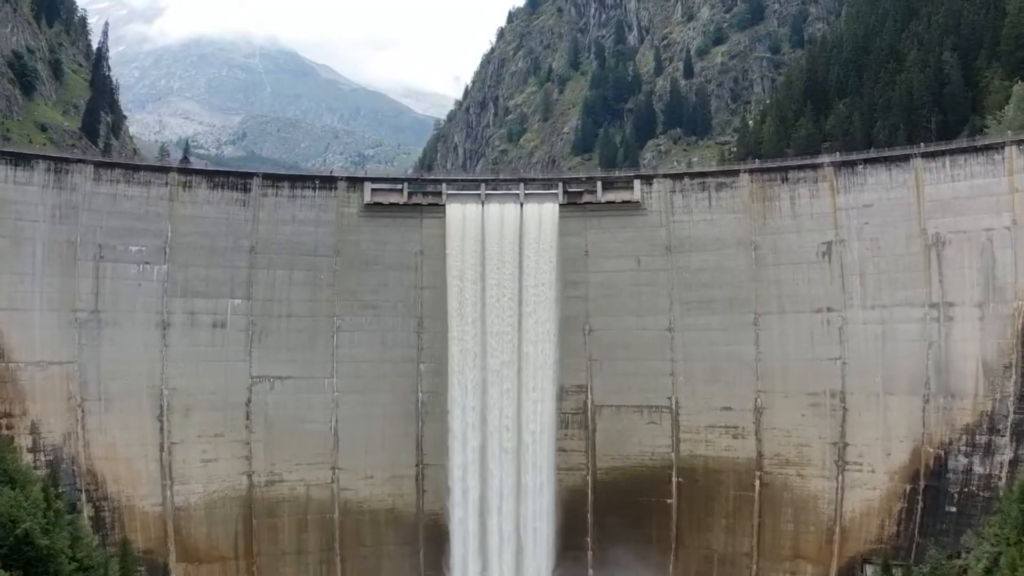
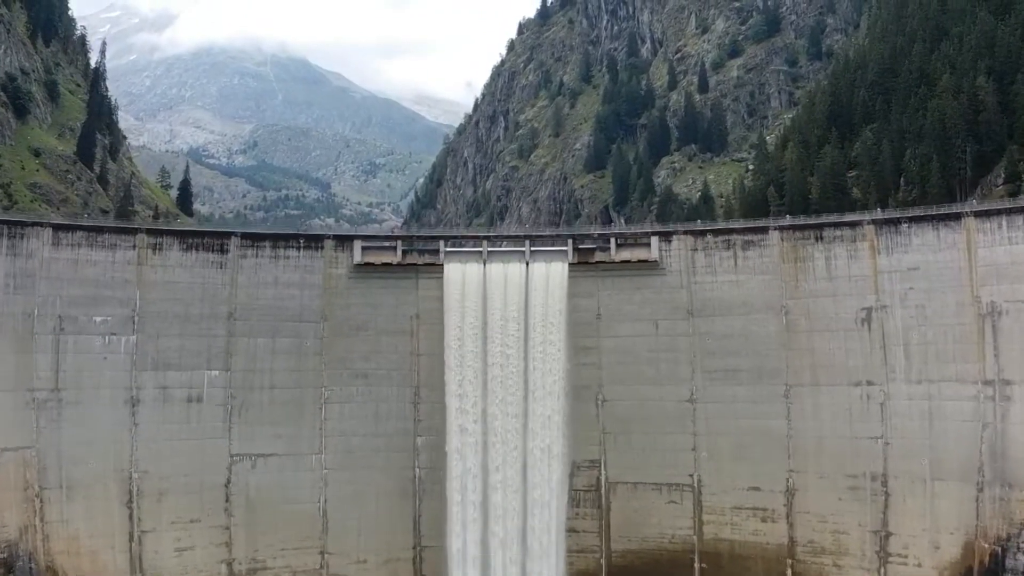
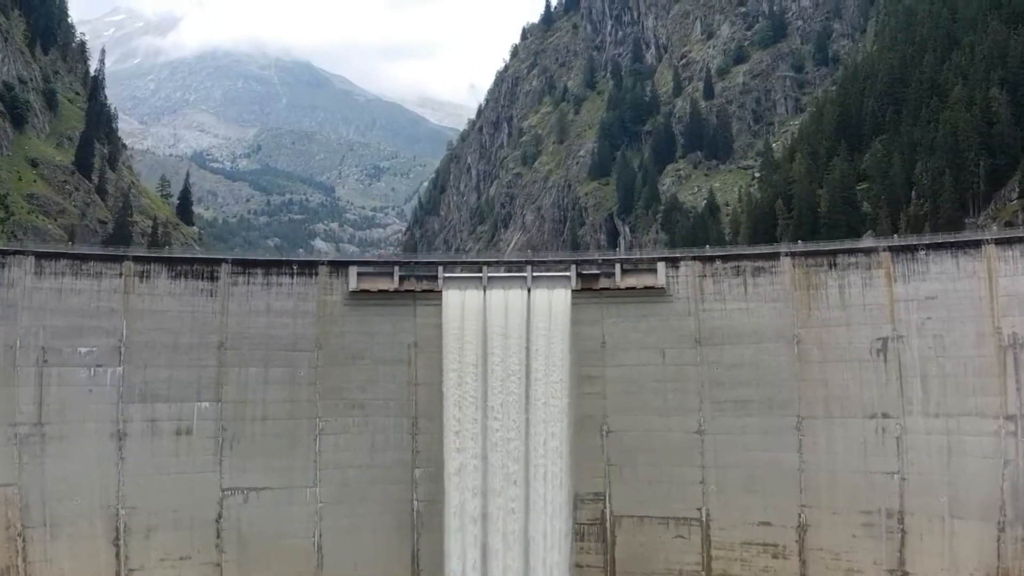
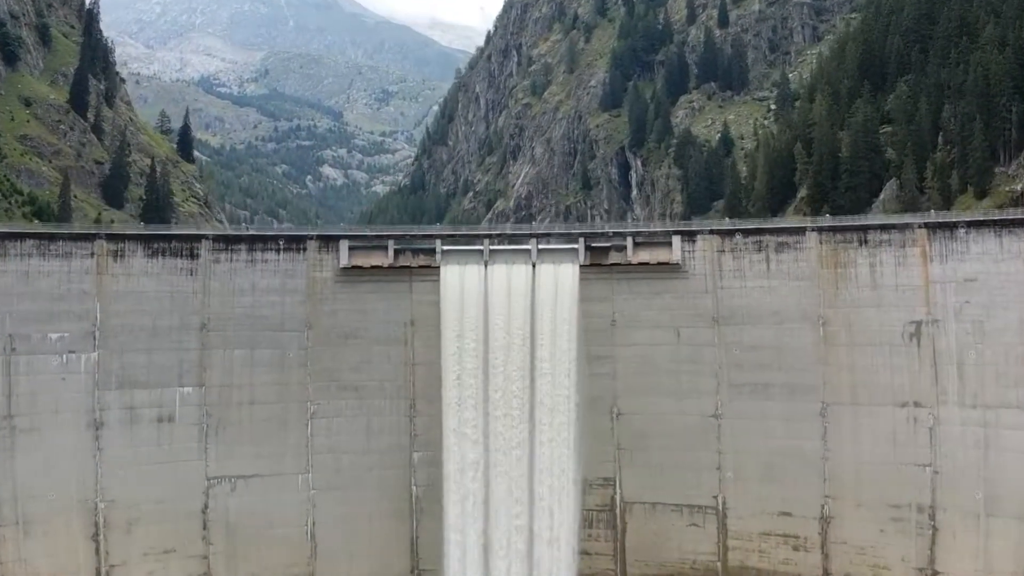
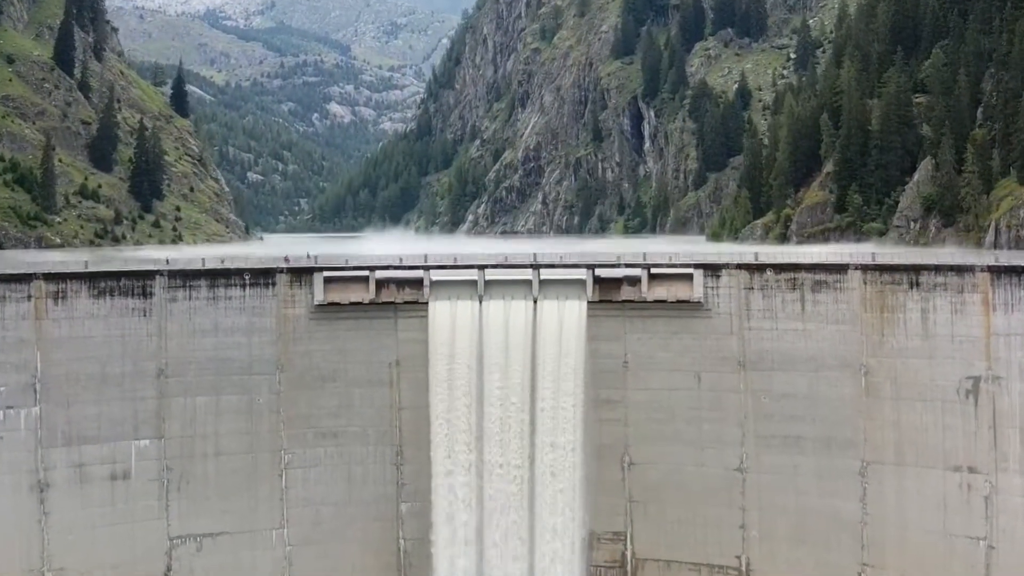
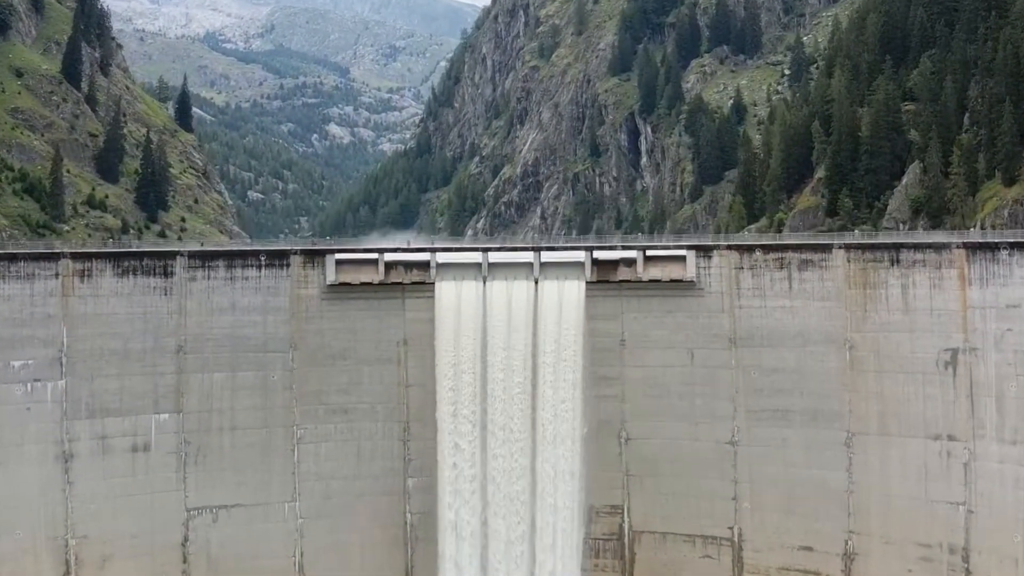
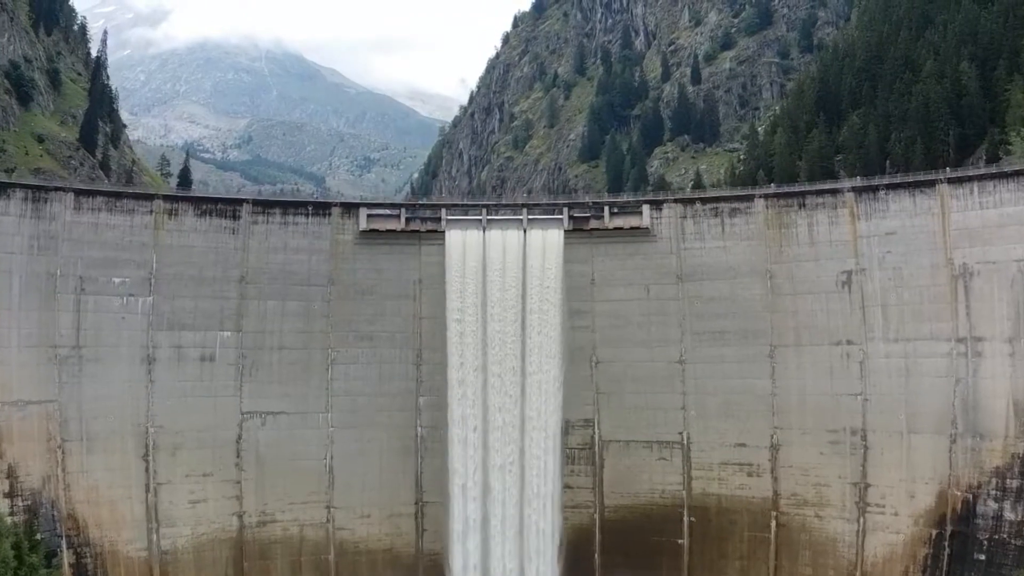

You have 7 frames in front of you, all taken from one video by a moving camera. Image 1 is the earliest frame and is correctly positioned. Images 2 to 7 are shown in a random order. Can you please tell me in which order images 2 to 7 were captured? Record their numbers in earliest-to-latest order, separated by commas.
7, 2, 3, 4, 6, 5
